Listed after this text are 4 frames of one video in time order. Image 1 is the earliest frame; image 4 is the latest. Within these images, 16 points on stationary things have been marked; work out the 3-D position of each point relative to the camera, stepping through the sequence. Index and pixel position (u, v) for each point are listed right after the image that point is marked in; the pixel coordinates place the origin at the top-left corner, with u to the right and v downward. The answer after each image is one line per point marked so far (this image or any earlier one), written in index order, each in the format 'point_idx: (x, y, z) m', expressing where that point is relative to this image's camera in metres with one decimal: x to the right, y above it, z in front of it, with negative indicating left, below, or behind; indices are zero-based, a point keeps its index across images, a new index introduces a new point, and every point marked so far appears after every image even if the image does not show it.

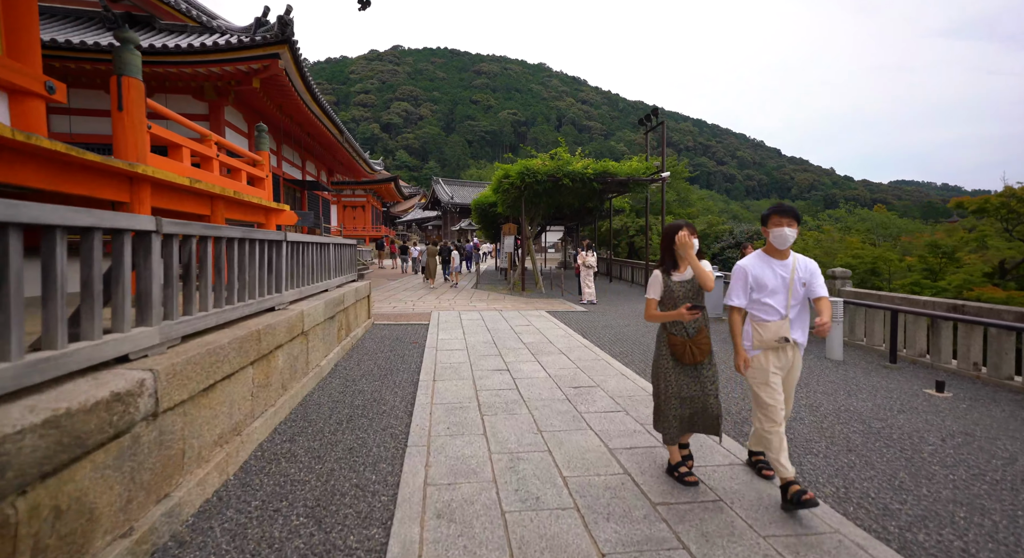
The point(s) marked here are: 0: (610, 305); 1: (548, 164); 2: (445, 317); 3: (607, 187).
0: (+2.0, -0.6, +10.2) m
1: (+0.9, +2.8, +11.7) m
2: (-1.2, -0.7, +8.4) m
3: (+2.4, +2.3, +12.5) m
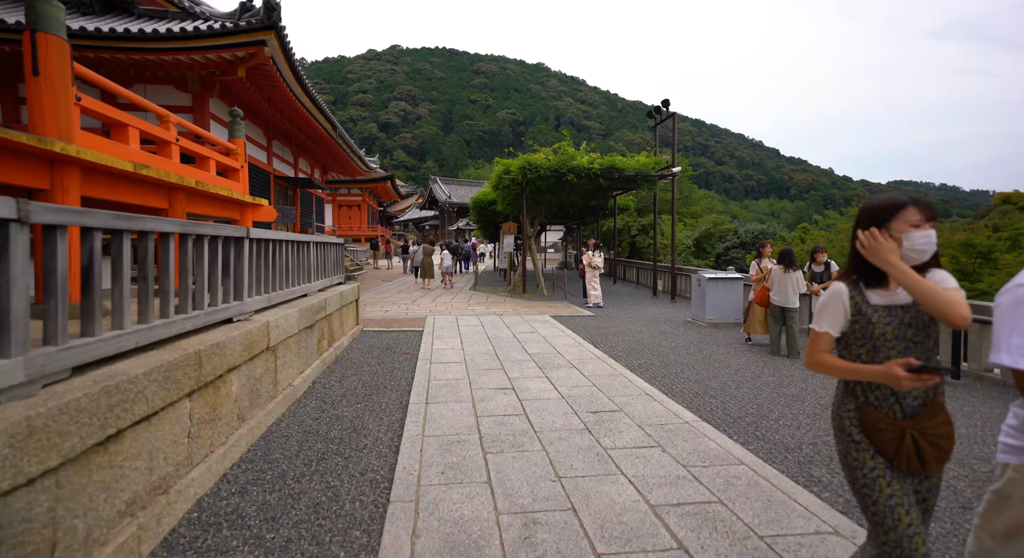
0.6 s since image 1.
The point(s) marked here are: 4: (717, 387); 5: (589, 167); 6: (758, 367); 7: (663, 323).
0: (+2.1, -0.6, +9.6) m
1: (+0.9, +2.7, +11.1) m
2: (-1.1, -0.7, +7.8) m
3: (+2.5, +2.3, +11.8) m
4: (+1.7, -0.9, +4.2) m
5: (+1.7, +2.5, +10.9) m
6: (+2.6, -0.9, +5.1) m
7: (+2.4, -0.7, +7.9) m
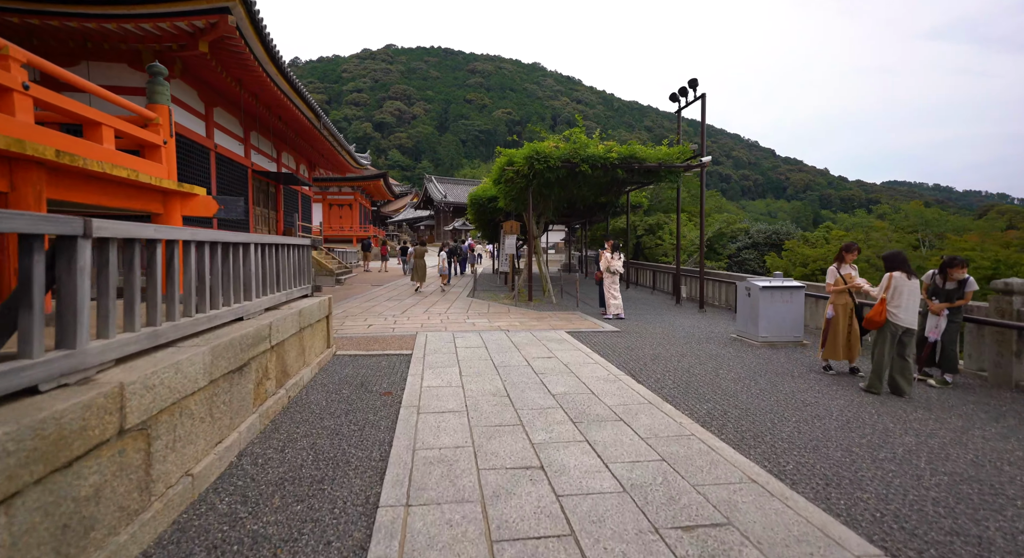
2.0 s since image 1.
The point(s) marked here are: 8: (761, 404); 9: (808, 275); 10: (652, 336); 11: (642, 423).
0: (+2.2, -0.7, +8.2) m
1: (+1.0, +2.6, +9.7) m
2: (-1.0, -0.8, +6.4) m
3: (+2.5, +2.2, +10.5) m
4: (+1.9, -1.0, +2.8) m
5: (+1.8, +2.4, +9.5) m
6: (+2.7, -1.0, +3.7) m
7: (+2.6, -0.8, +6.5) m
8: (+1.9, -1.0, +3.8) m
9: (+9.0, +0.1, +14.9) m
10: (+2.0, -0.8, +6.8) m
11: (+0.9, -0.9, +3.3) m
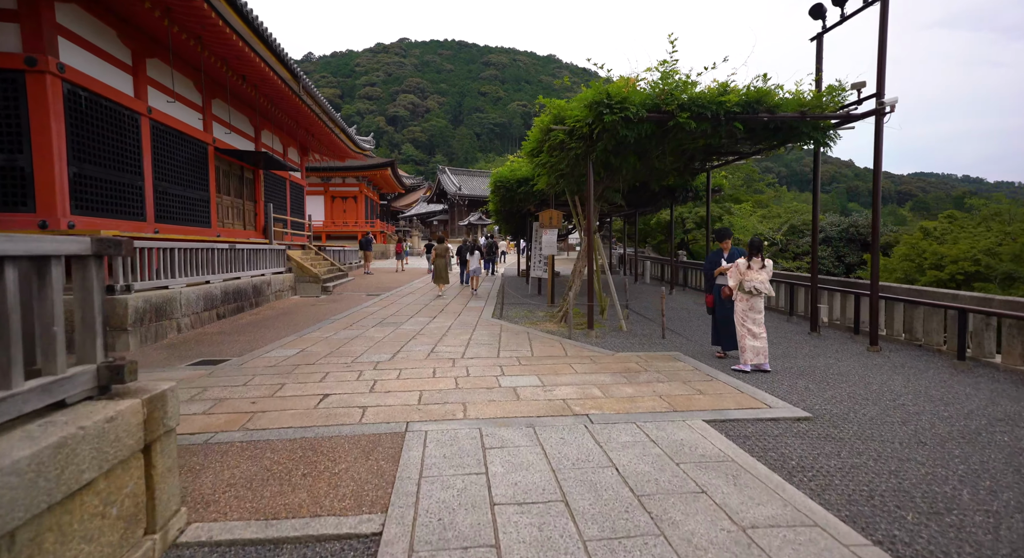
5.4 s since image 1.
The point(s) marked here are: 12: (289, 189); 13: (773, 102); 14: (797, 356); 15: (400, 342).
0: (+2.8, -0.9, +4.7) m
1: (+1.7, +2.4, +6.1) m
2: (-0.4, -1.1, +2.9) m
3: (+3.2, +2.0, +6.9) m
4: (+2.4, -1.3, -0.8) m
5: (+2.5, +2.2, +5.9) m
6: (+3.2, -1.3, +0.1) m
7: (+3.1, -1.1, +2.9) m
8: (+2.4, -1.2, +0.2) m
9: (+9.8, 0.0, +11.1) m
10: (+2.6, -1.0, +3.3) m
11: (+1.4, -1.2, -0.3) m
12: (-7.7, +3.1, +16.6) m
13: (+3.3, +2.2, +6.1) m
14: (+3.4, -0.8, +5.7) m
15: (-1.5, -0.8, +6.2) m
